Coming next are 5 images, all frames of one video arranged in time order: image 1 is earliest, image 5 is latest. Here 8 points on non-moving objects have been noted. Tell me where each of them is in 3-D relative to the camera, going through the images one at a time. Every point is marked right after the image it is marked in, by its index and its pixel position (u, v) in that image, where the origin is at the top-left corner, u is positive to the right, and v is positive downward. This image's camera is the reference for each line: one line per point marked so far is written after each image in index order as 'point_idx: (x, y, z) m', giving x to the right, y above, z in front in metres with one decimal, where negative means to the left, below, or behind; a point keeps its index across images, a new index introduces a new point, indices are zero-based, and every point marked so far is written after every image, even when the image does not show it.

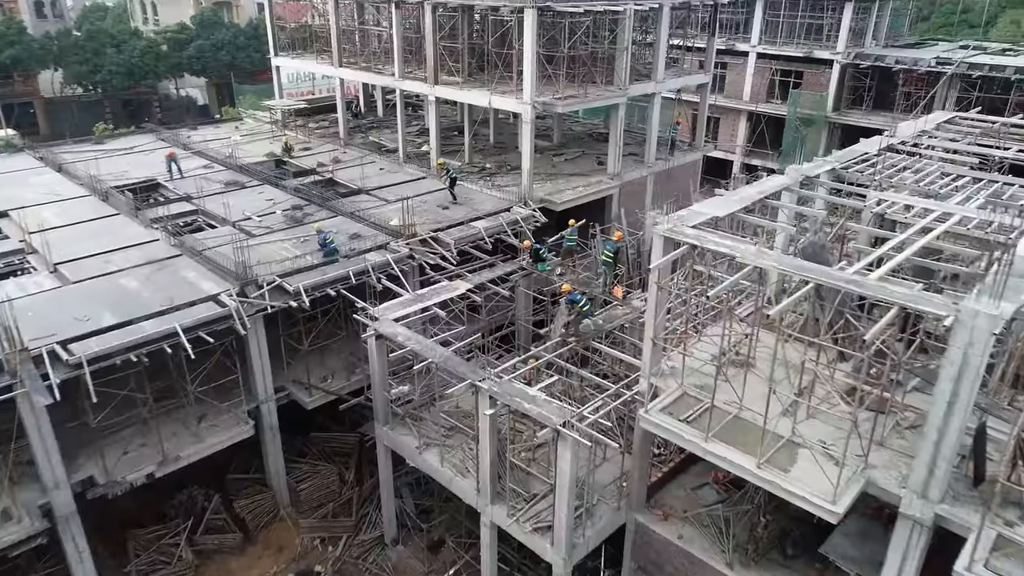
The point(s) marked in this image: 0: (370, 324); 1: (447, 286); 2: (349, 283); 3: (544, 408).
0: (-3.4, -0.9, +17.1) m
1: (-1.8, 0.0, +19.2) m
2: (-4.5, +0.1, +19.7) m
3: (+0.7, -2.4, +13.9) m
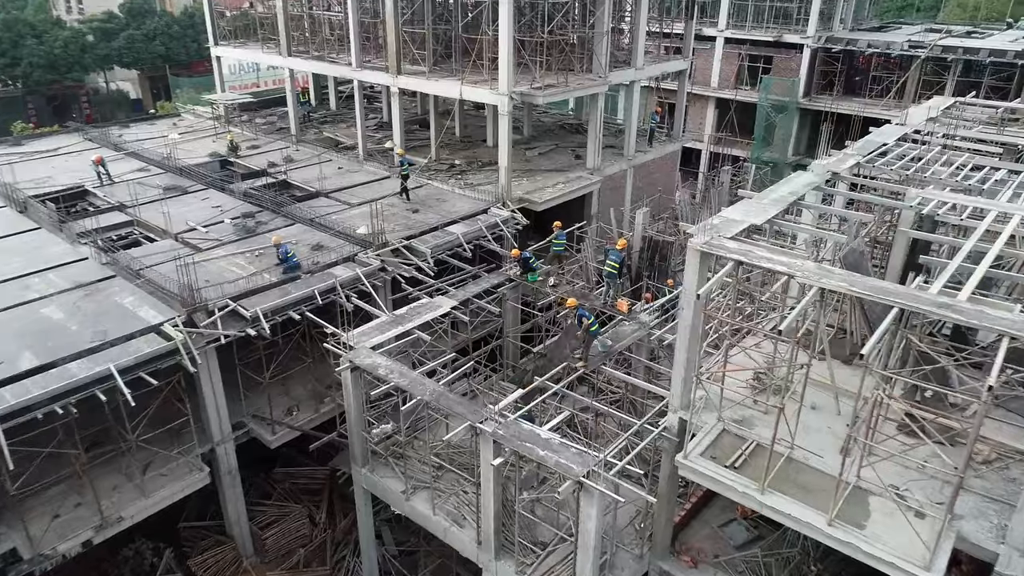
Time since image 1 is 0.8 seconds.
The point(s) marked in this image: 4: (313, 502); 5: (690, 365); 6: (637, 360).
0: (-3.5, -1.4, +14.8) m
1: (-2.0, -0.4, +16.9) m
2: (-4.8, -0.4, +17.2) m
3: (+0.8, -2.8, +11.8) m
4: (-5.5, -5.8, +19.4) m
5: (+3.0, -1.3, +12.1) m
6: (+2.6, -1.5, +14.7) m
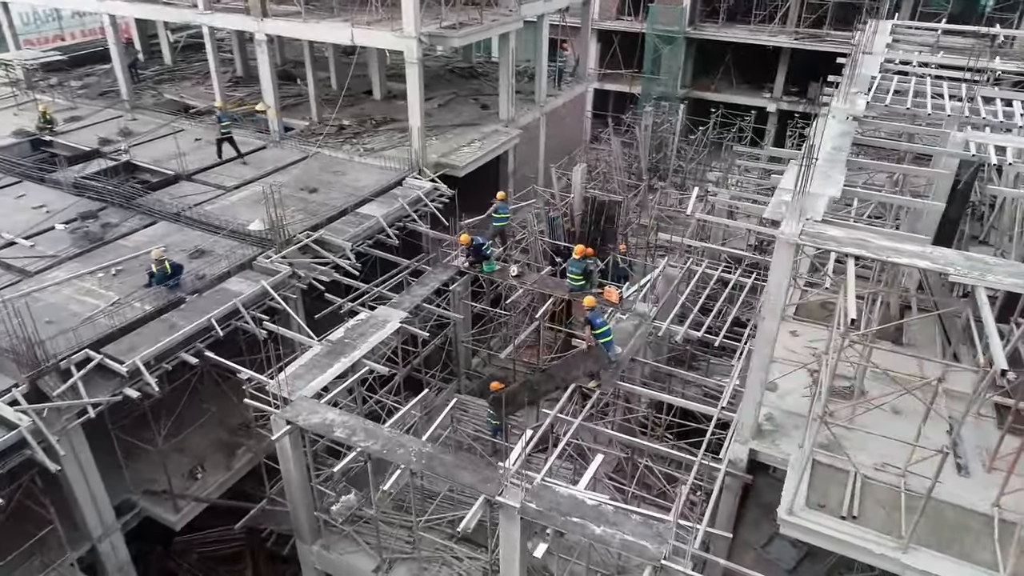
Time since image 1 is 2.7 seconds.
0: (-3.6, -1.9, +10.8) m
1: (-2.6, -0.6, +13.1) m
2: (-5.4, -0.9, +12.8) m
3: (+1.4, -3.0, +8.9) m
4: (-6.0, -6.2, +15.3) m
5: (+3.3, -1.3, +9.4) m
6: (+2.4, -1.3, +11.9) m
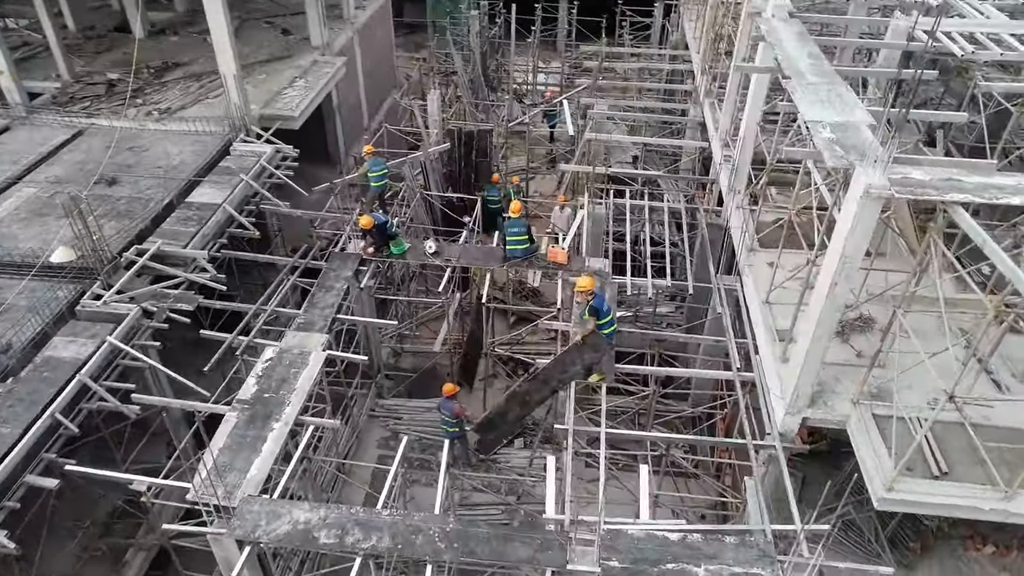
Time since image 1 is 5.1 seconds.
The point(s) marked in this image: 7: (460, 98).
0: (-3.2, -2.7, +7.7) m
1: (-3.2, -1.0, +10.0) m
2: (-5.7, -1.8, +9.0) m
3: (+2.3, -2.9, +7.5) m
4: (-6.1, -6.9, +12.1) m
5: (+3.6, -0.7, +8.3) m
6: (+2.0, -0.7, +10.4) m
7: (-1.5, +5.3, +19.8) m
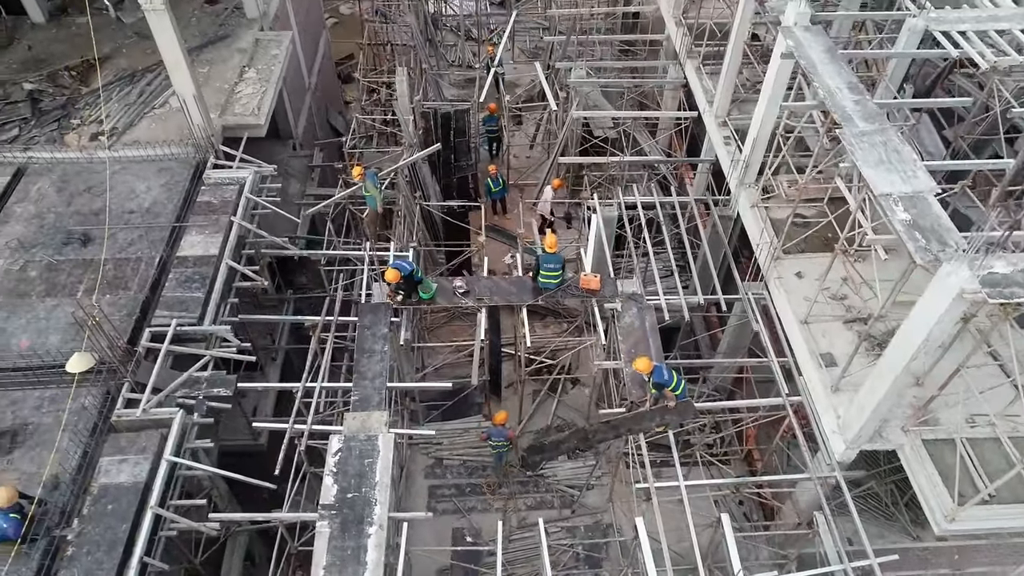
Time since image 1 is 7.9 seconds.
0: (-1.7, -4.2, +8.0) m
1: (-2.2, -2.2, +9.9) m
2: (-4.5, -3.5, +8.8) m
3: (+3.7, -3.8, +8.5) m
4: (-4.7, -8.0, +12.8) m
5: (+4.7, -1.4, +8.9) m
6: (+2.8, -1.2, +10.8) m
7: (-2.4, +5.9, +18.4) m
